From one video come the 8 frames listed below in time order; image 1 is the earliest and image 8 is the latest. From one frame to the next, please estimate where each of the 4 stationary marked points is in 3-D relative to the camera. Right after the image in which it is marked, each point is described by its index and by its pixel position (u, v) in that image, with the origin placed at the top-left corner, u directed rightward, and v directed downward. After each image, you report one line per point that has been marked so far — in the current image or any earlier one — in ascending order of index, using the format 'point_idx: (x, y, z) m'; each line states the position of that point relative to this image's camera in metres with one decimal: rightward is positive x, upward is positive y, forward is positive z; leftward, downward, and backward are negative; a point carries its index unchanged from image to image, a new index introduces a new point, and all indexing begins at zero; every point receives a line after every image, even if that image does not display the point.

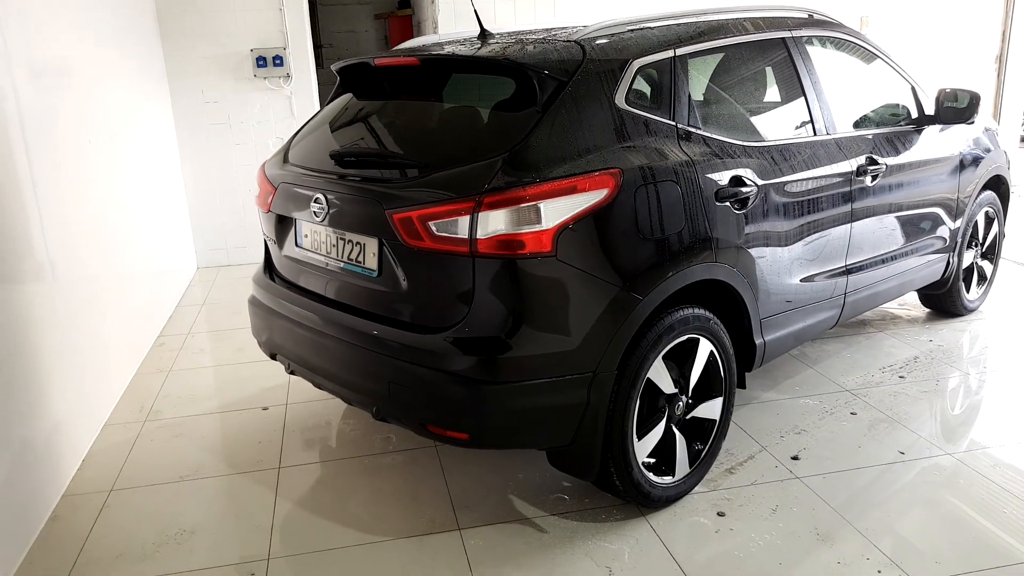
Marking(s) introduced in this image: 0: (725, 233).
0: (+0.6, +0.1, +2.2) m
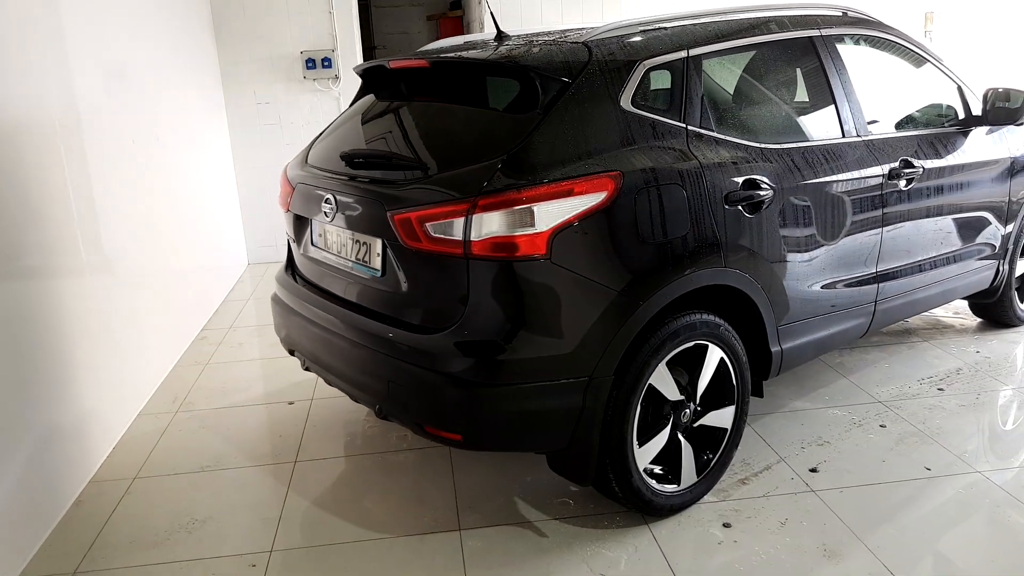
0: (+0.6, +0.1, +2.2) m
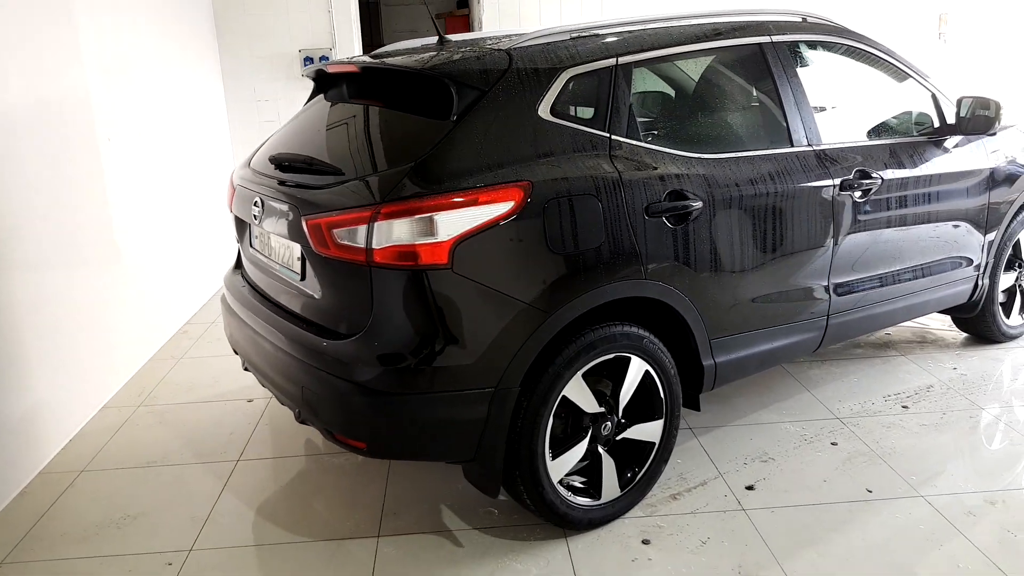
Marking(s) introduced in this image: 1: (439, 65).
0: (+0.4, +0.1, +2.1) m
1: (-0.2, +0.6, +2.0) m
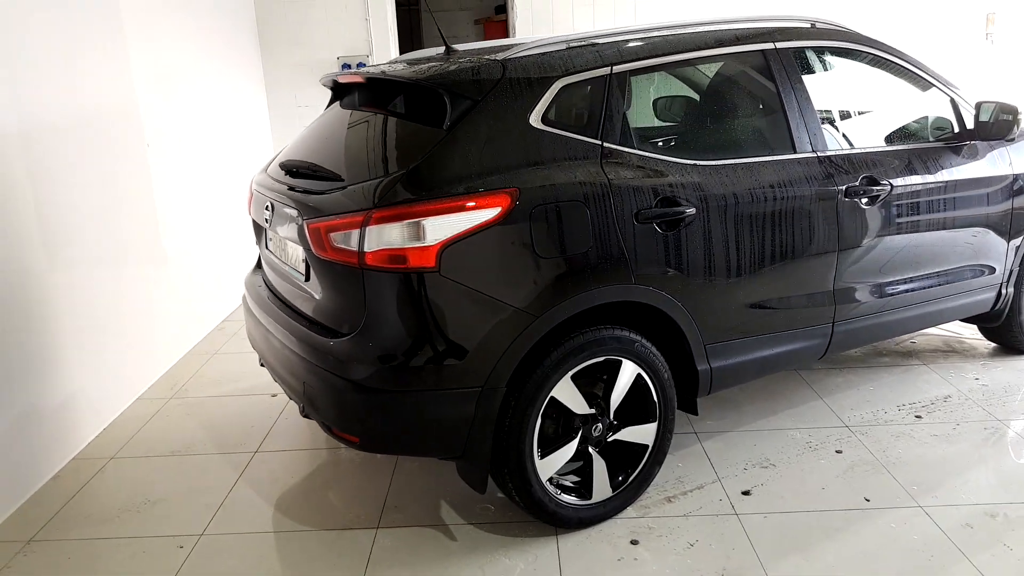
0: (+0.4, +0.1, +2.1) m
1: (-0.2, +0.6, +2.1) m
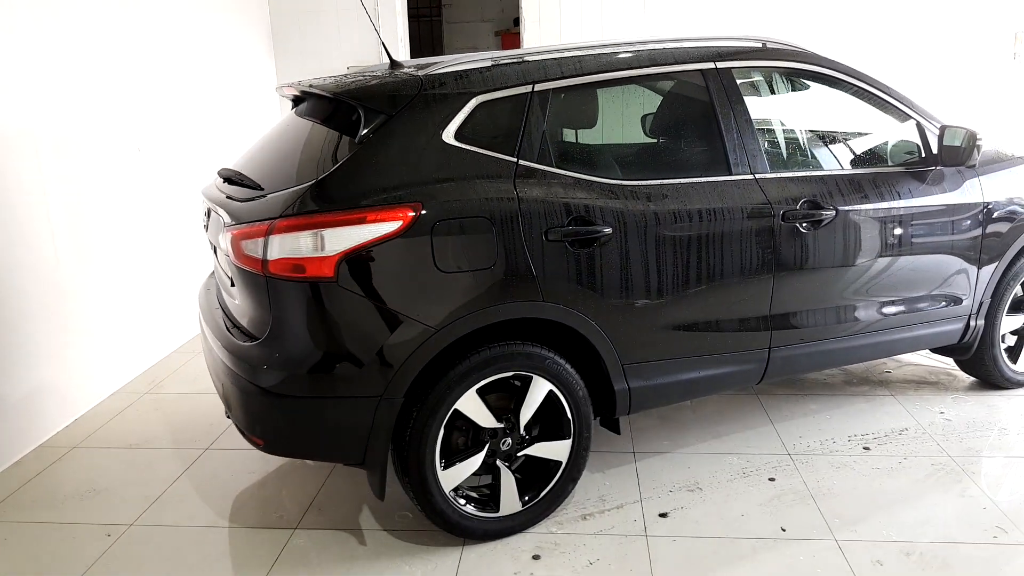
0: (+0.1, 0.0, +2.2) m
1: (-0.4, +0.5, +2.2) m
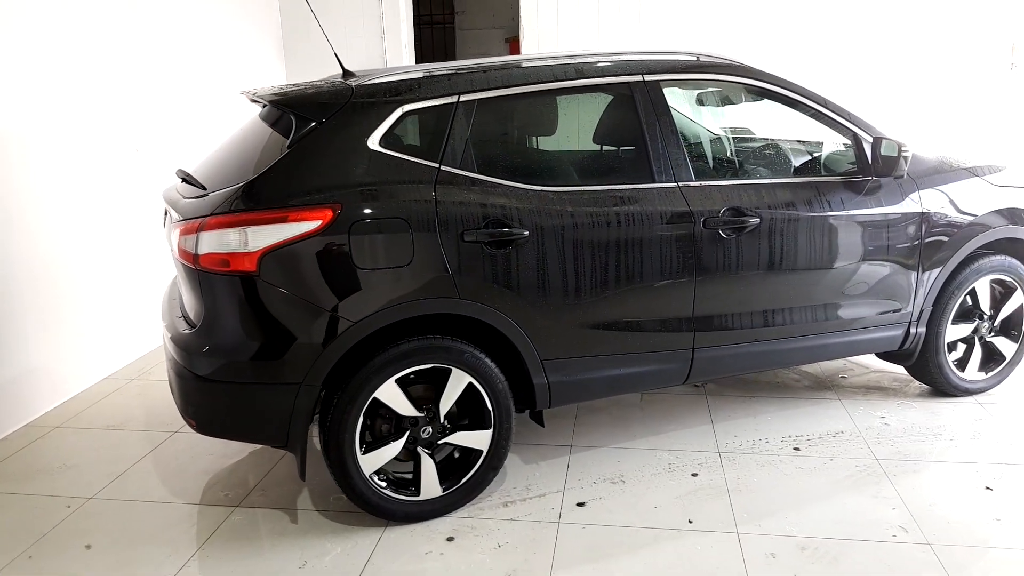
0: (-0.1, 0.0, +2.3) m
1: (-0.7, +0.6, +2.3) m
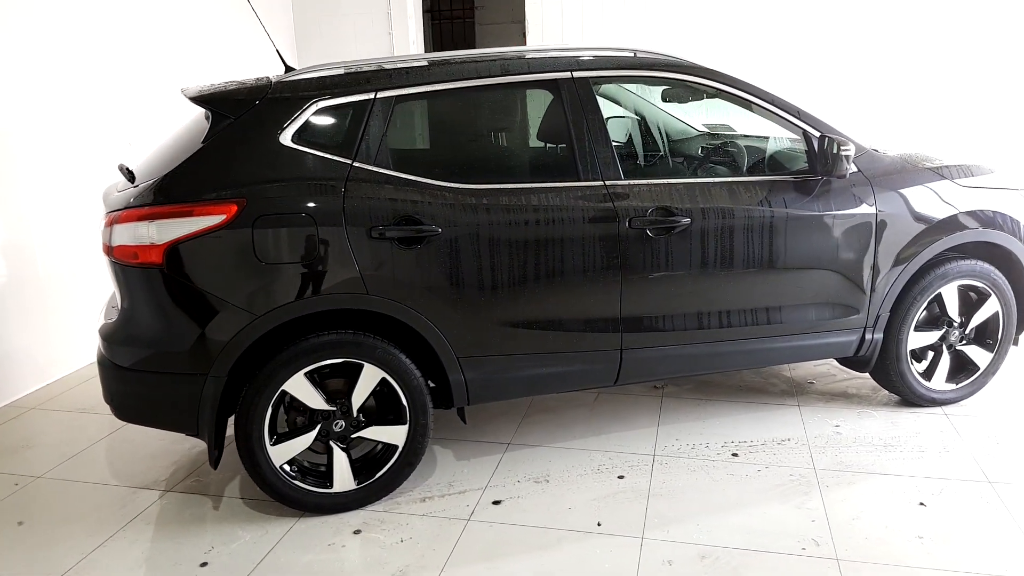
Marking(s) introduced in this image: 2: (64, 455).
0: (-0.4, +0.1, +2.3) m
1: (-0.9, +0.6, +2.4) m
2: (-1.6, -0.6, +2.9) m
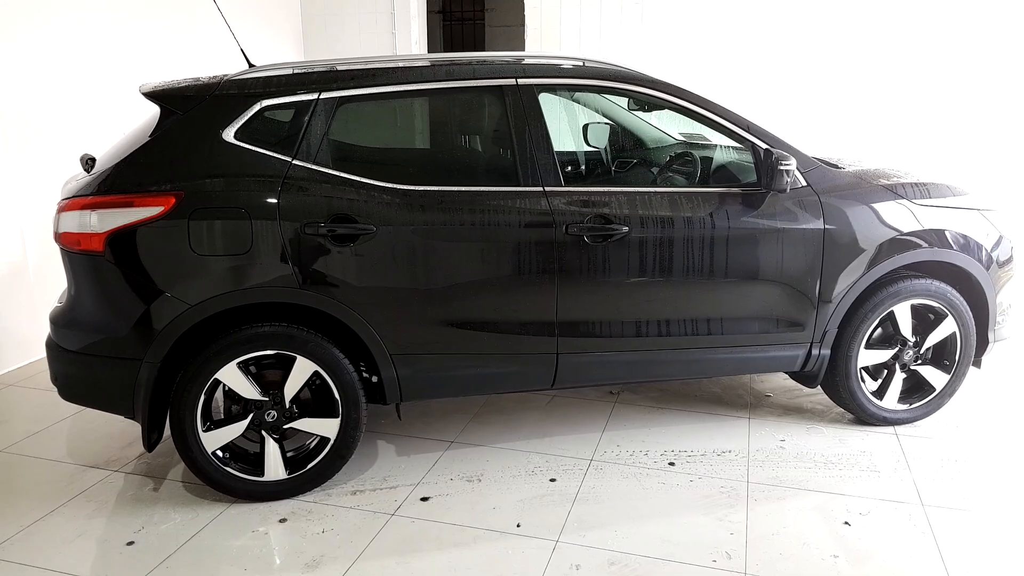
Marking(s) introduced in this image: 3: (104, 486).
0: (-0.6, +0.1, +2.4) m
1: (-1.1, +0.6, +2.5) m
2: (-1.8, -0.5, +3.0) m
3: (-1.3, -0.6, +2.6) m
